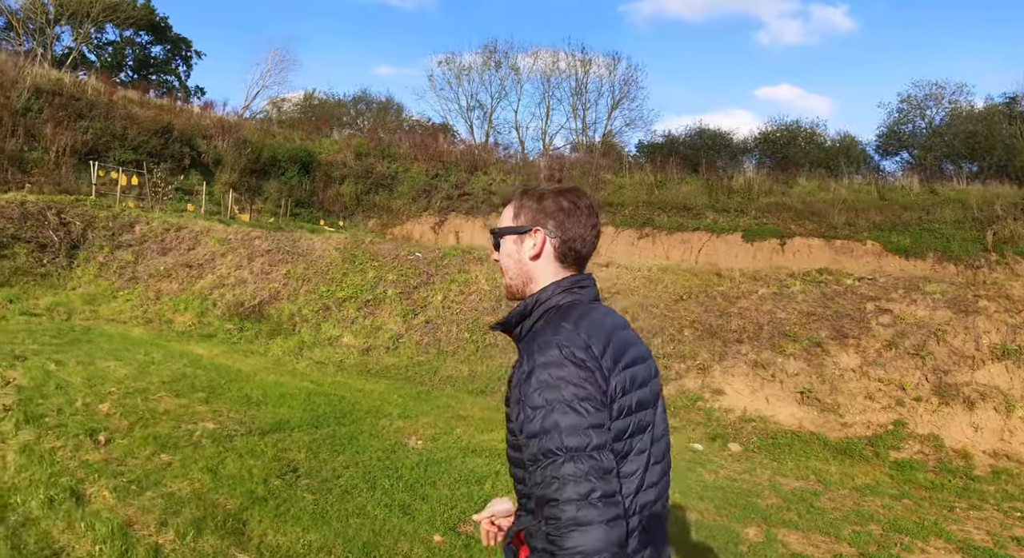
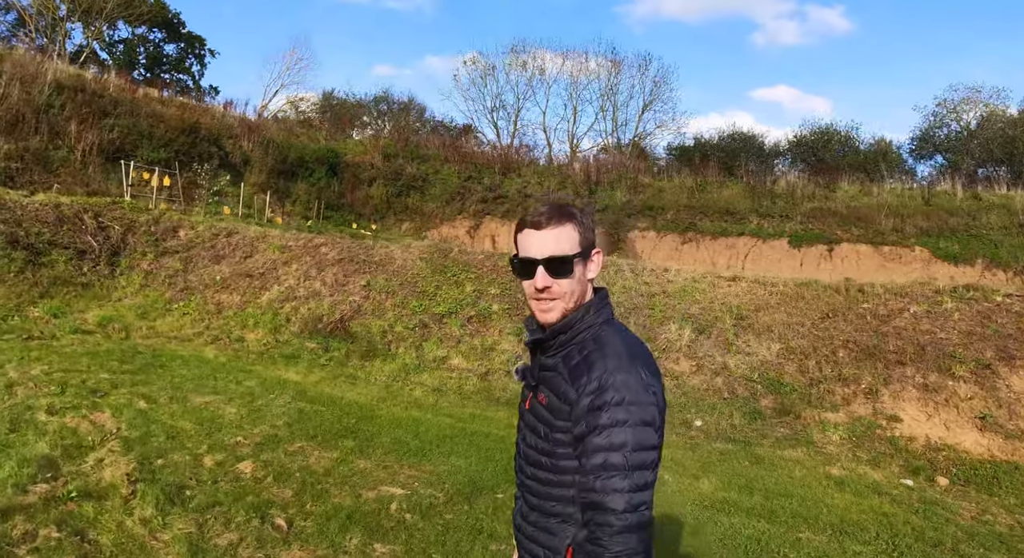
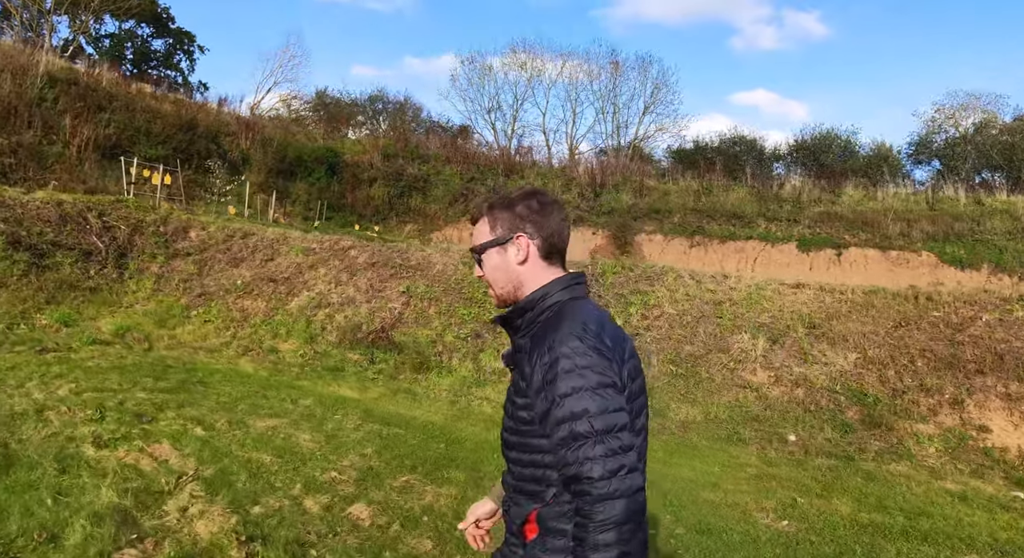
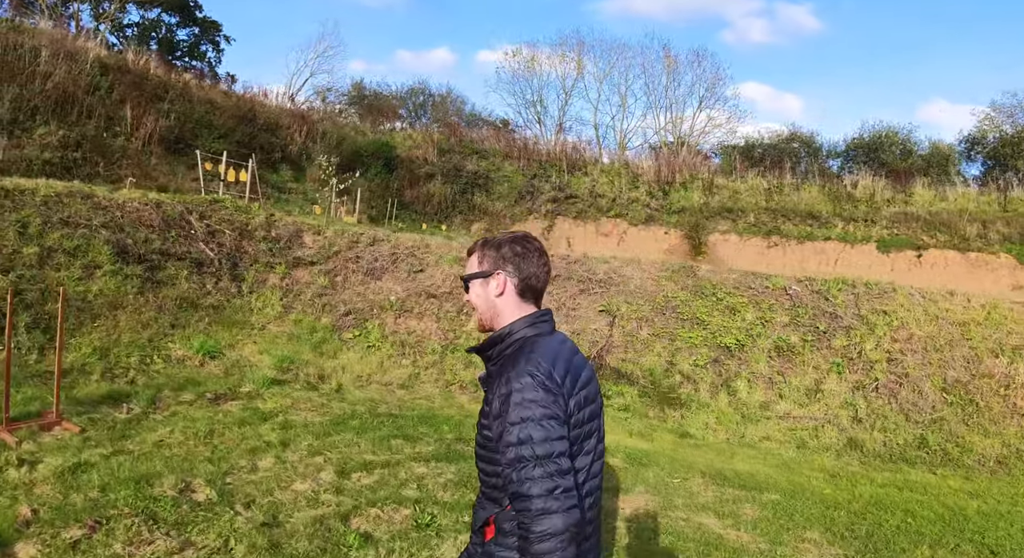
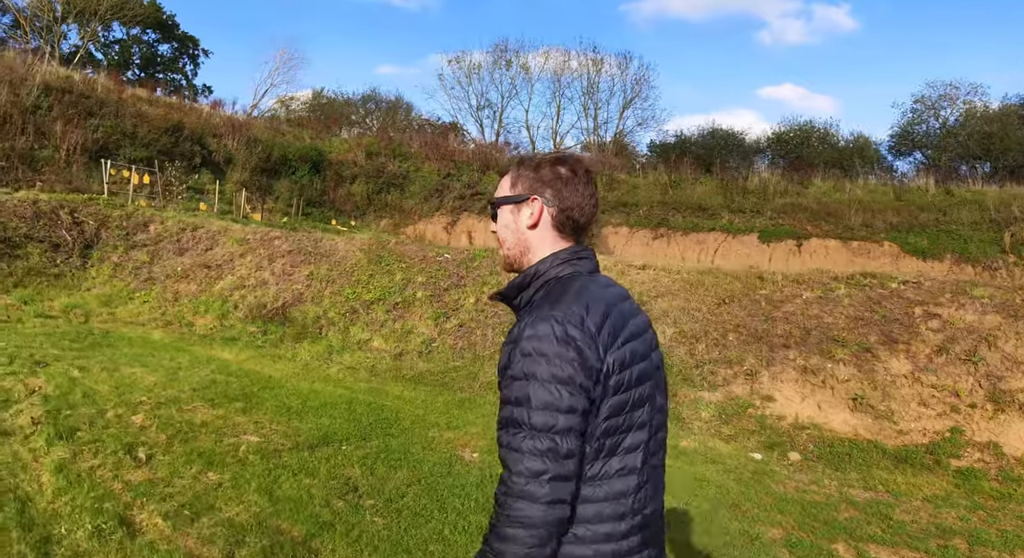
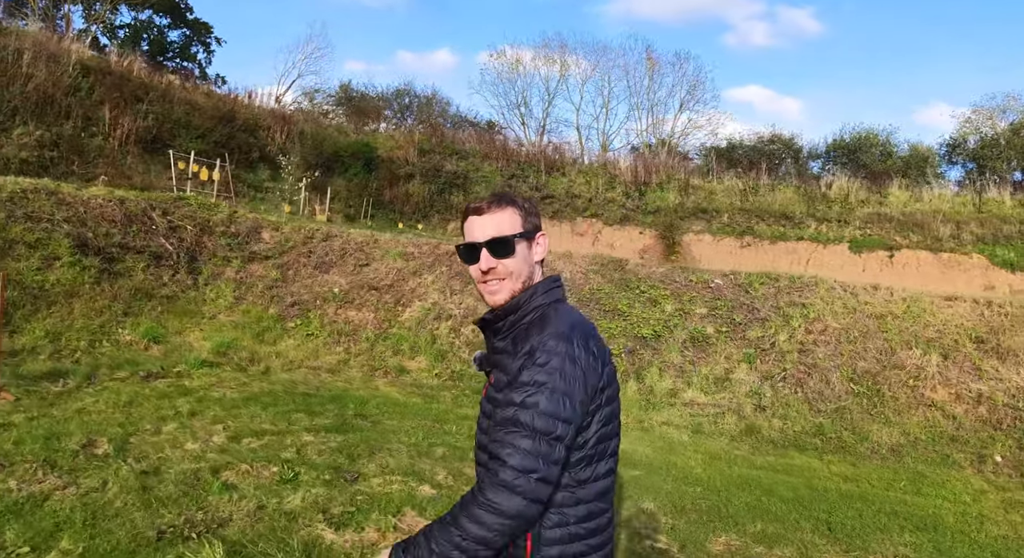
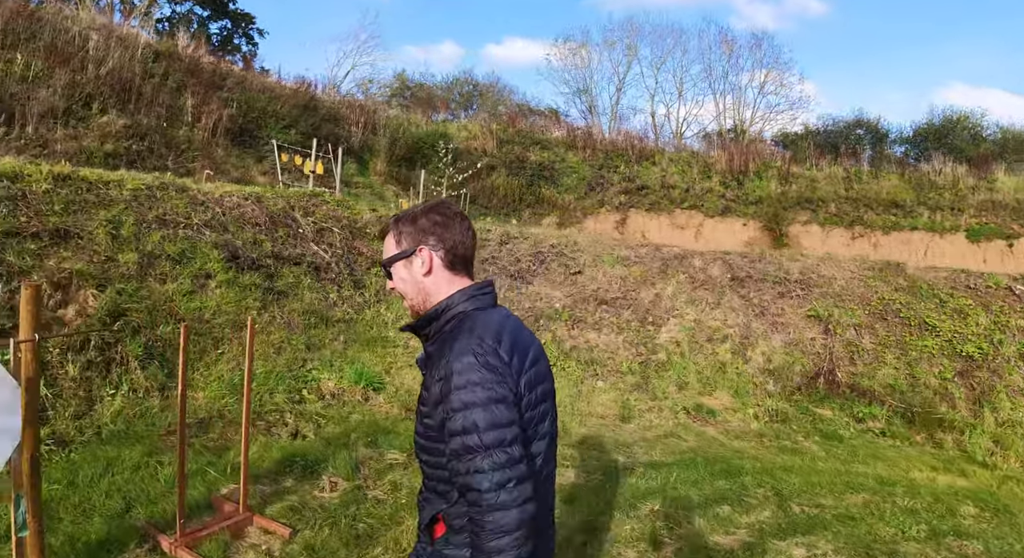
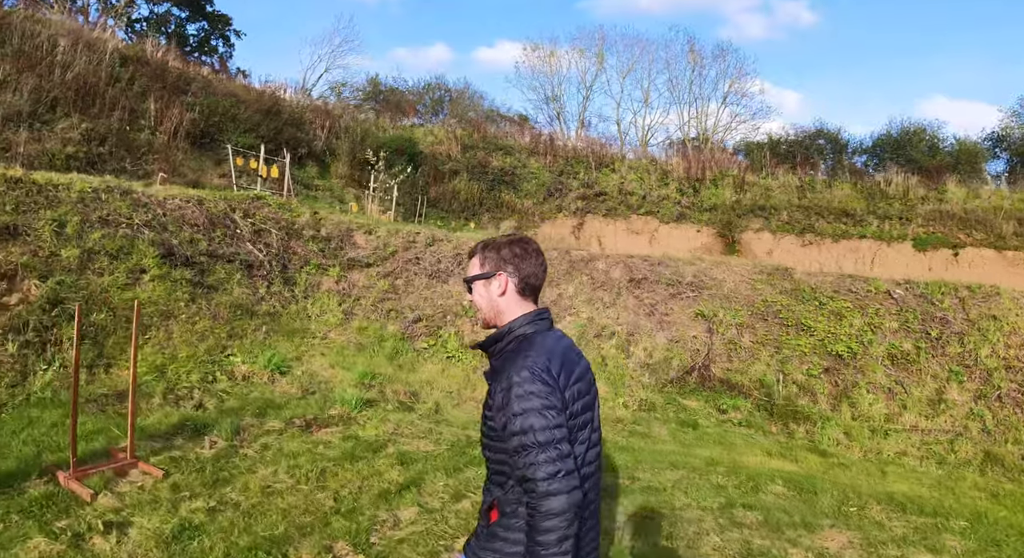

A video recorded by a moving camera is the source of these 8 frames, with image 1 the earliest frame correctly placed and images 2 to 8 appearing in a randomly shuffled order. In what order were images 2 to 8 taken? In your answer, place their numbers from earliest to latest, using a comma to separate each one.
5, 2, 3, 6, 4, 8, 7
